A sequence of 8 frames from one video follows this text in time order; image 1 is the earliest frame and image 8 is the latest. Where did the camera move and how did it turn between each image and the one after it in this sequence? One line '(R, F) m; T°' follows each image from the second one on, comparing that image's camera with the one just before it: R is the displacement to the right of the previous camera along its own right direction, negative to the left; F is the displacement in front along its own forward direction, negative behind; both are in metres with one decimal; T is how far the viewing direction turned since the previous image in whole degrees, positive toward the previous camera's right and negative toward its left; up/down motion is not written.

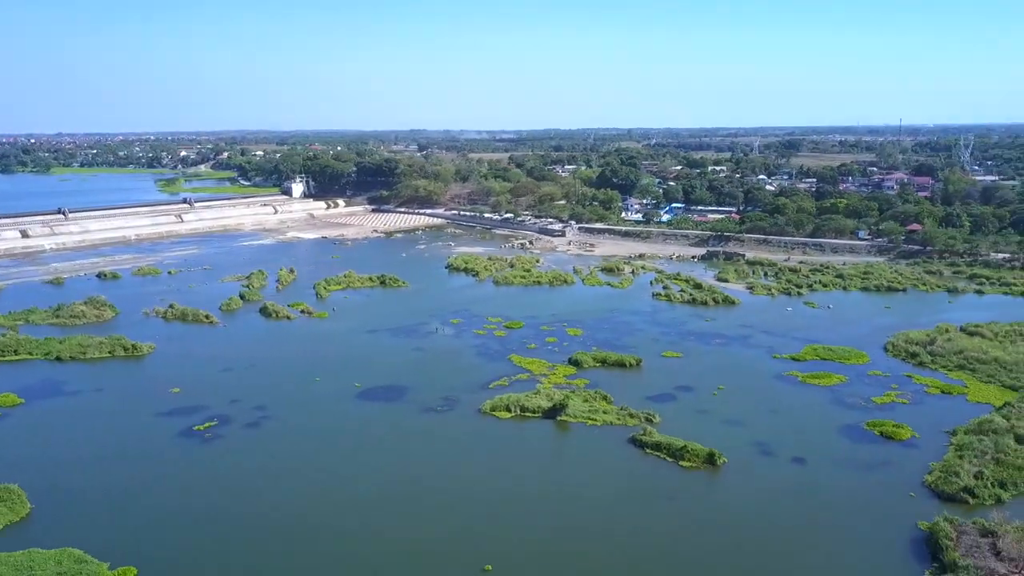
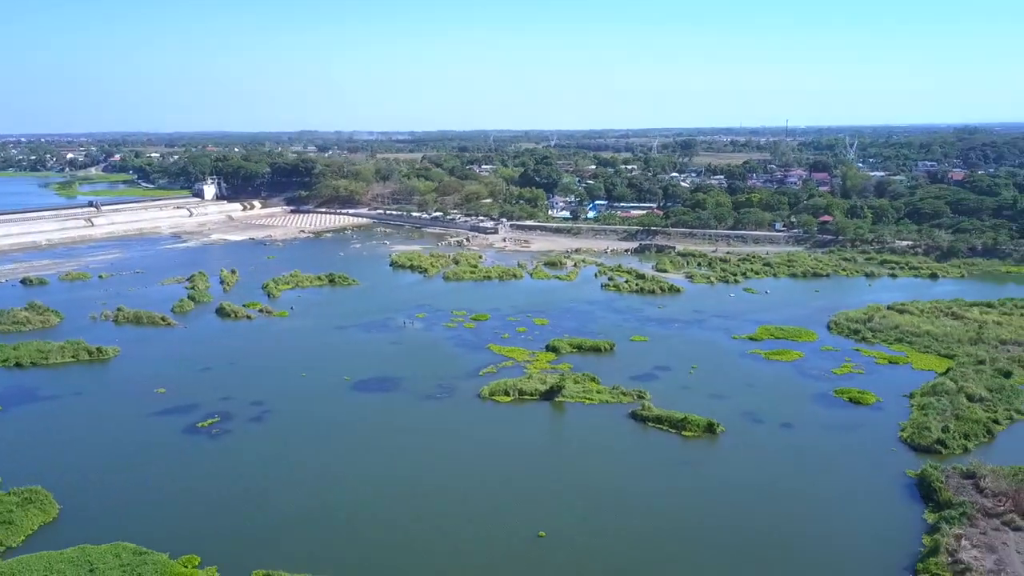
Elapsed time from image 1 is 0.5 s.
(-3.2, -0.9) m; +7°
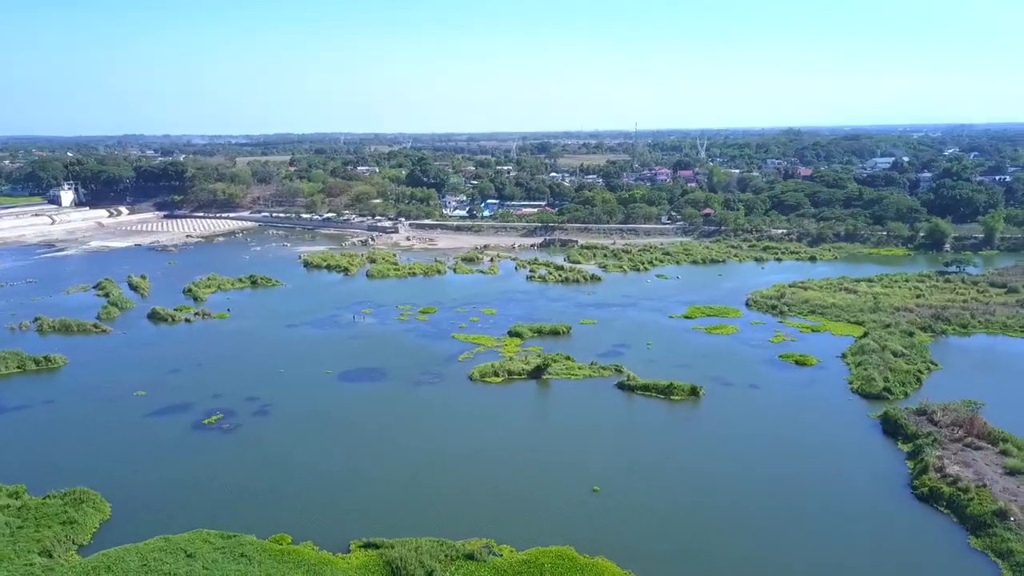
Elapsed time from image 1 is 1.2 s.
(-4.8, -1.2) m; +11°
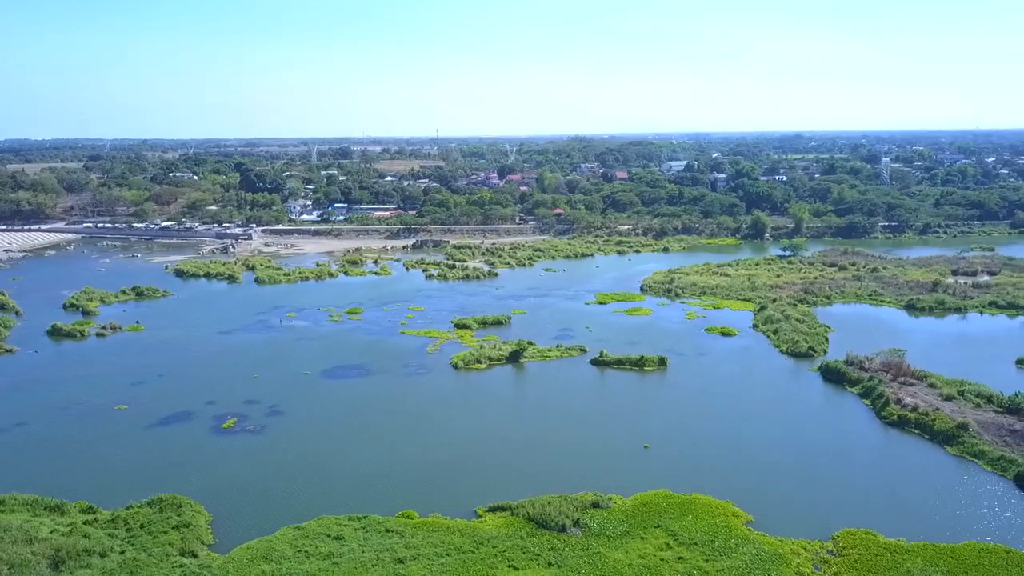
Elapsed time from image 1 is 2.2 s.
(-7.1, -0.9) m; +16°
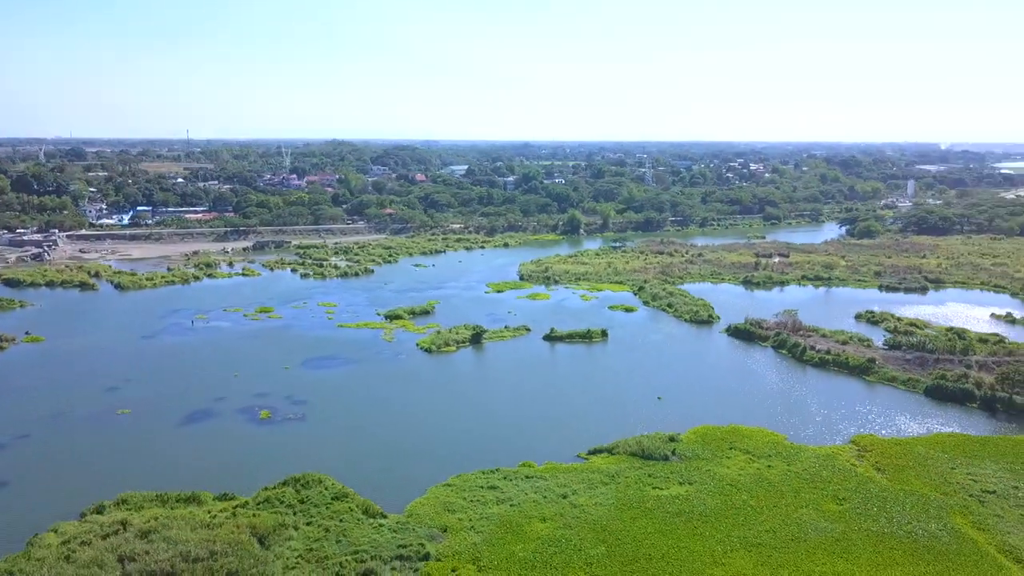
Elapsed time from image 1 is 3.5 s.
(-8.9, -1.0) m; +19°
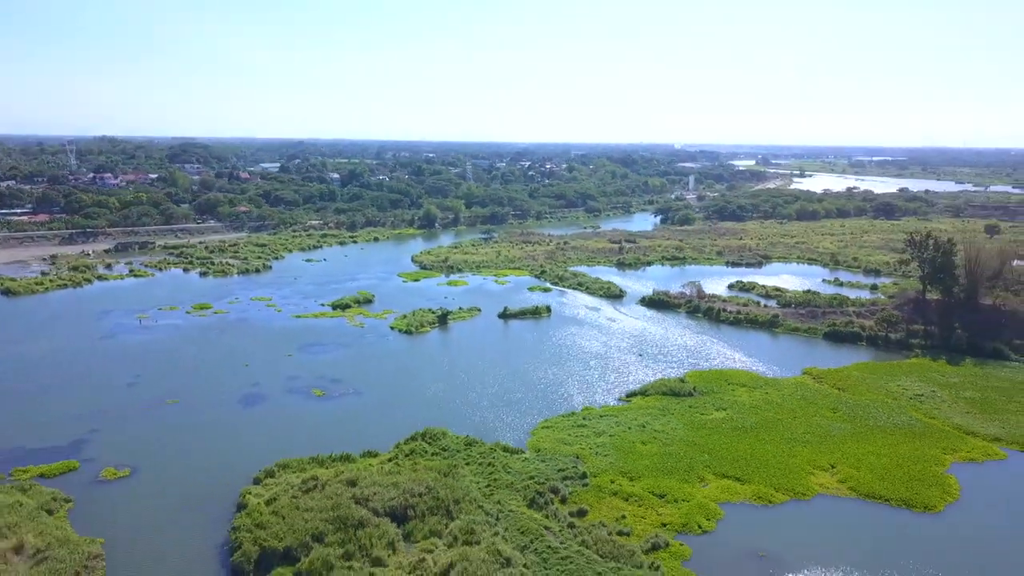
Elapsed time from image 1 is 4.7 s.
(-8.3, -2.2) m; +17°
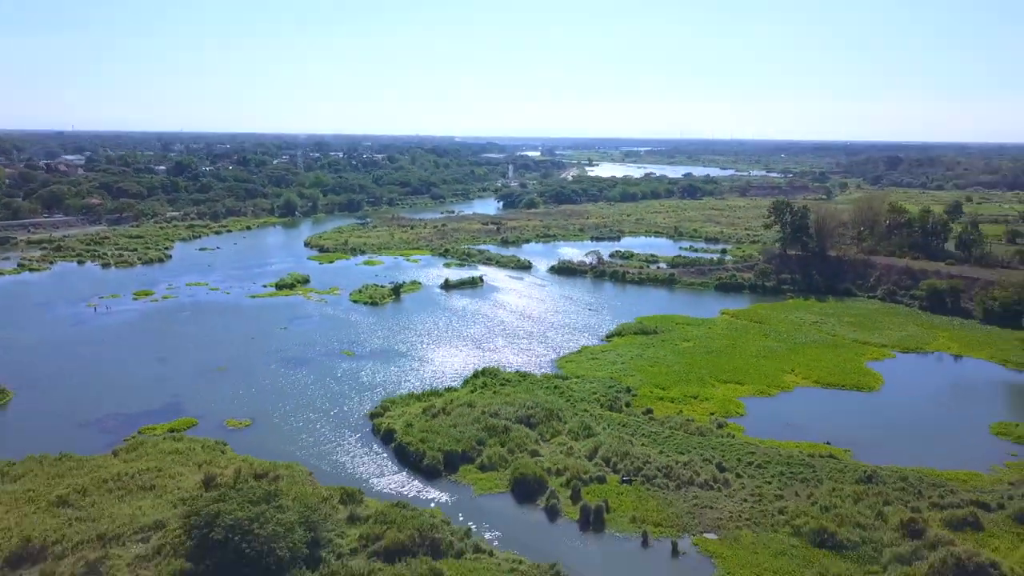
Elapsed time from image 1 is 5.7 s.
(-7.7, -3.2) m; +15°
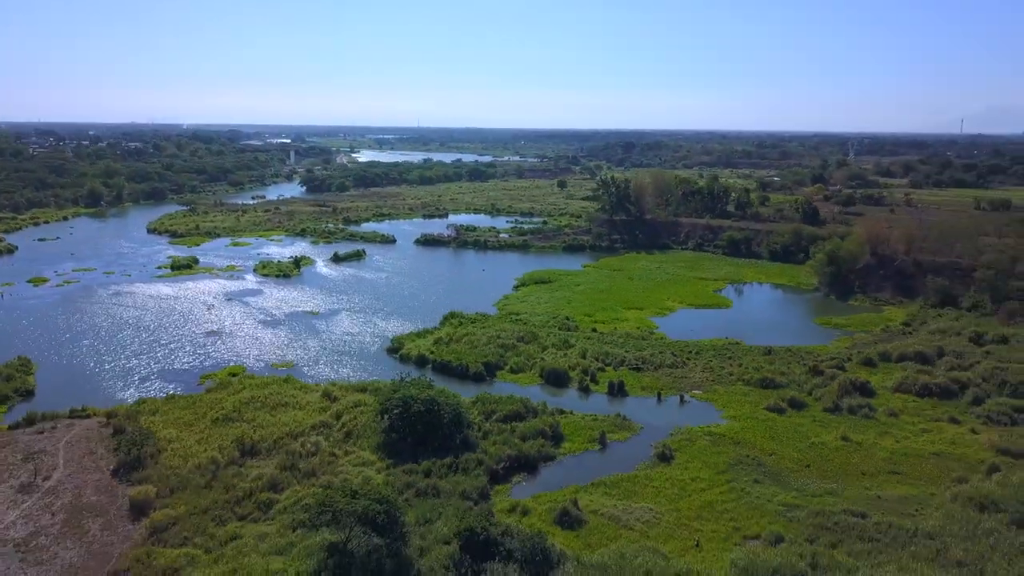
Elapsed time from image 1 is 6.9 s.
(-7.8, -4.4) m; +18°
